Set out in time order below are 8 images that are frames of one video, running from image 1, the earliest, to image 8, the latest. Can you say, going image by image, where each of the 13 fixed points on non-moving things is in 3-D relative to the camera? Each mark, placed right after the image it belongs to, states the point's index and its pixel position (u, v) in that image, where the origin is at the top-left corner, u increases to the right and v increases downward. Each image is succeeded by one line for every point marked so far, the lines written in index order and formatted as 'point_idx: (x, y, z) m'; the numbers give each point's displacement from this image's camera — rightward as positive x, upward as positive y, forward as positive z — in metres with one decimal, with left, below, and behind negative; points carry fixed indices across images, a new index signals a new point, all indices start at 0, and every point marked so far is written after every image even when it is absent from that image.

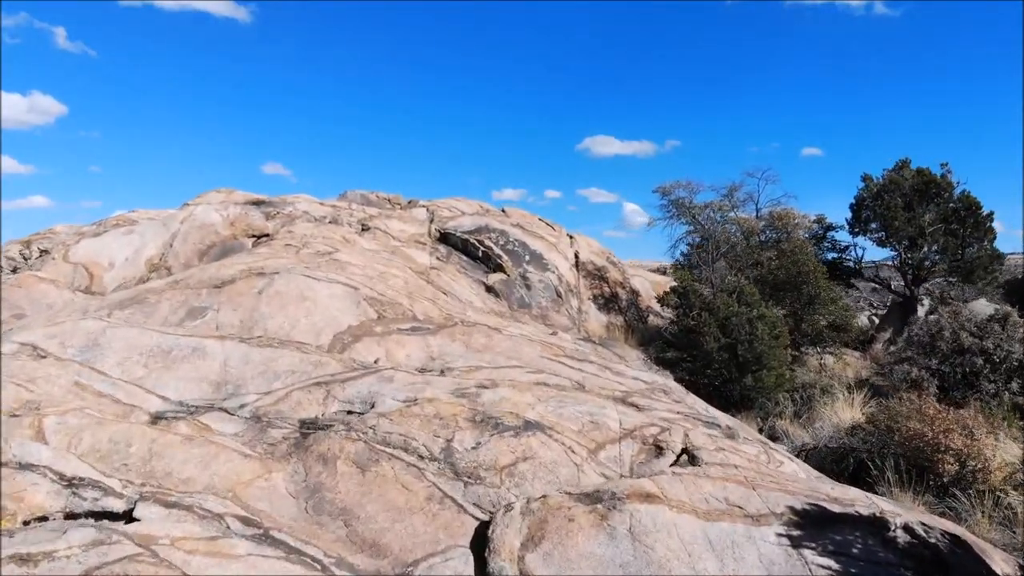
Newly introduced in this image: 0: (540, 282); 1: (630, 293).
0: (+0.9, +0.2, +17.2) m
1: (+4.0, -0.1, +19.0) m
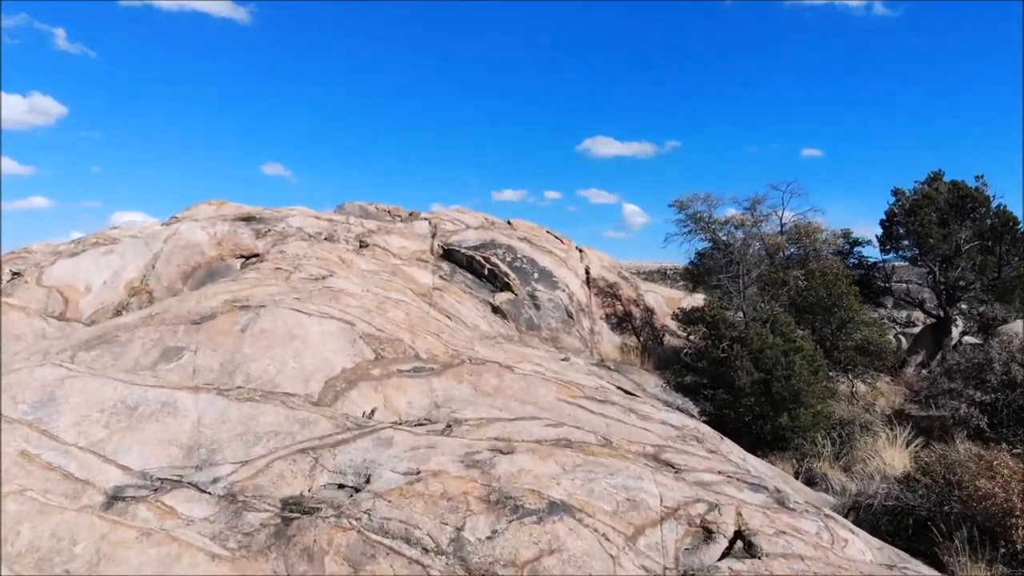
0: (+1.1, -0.4, +16.2) m
1: (+4.3, -0.7, +18.0) m
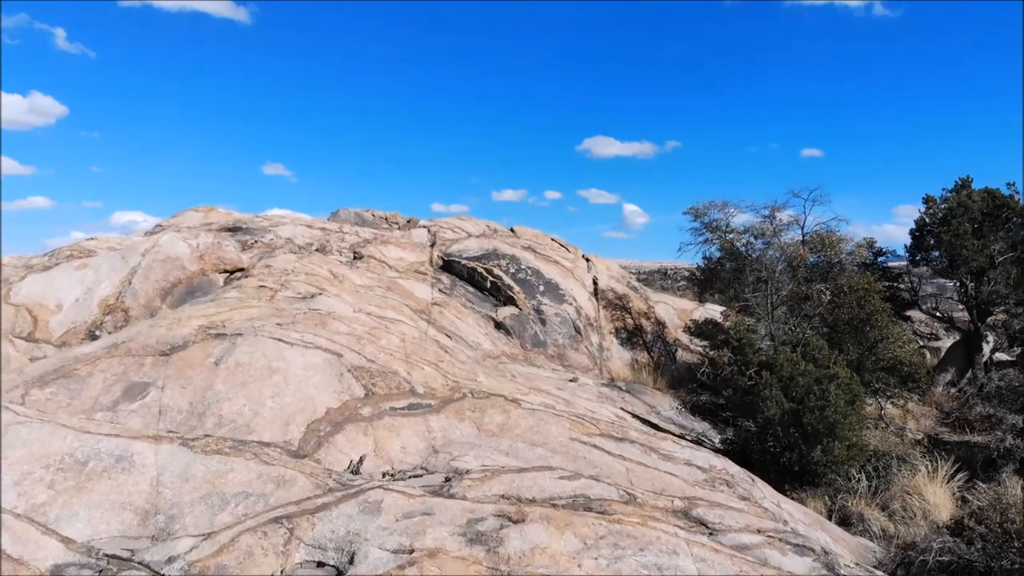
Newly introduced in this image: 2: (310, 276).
0: (+1.2, -0.7, +15.2) m
1: (+4.4, -1.1, +17.0) m
2: (-4.3, +0.2, +11.7) m
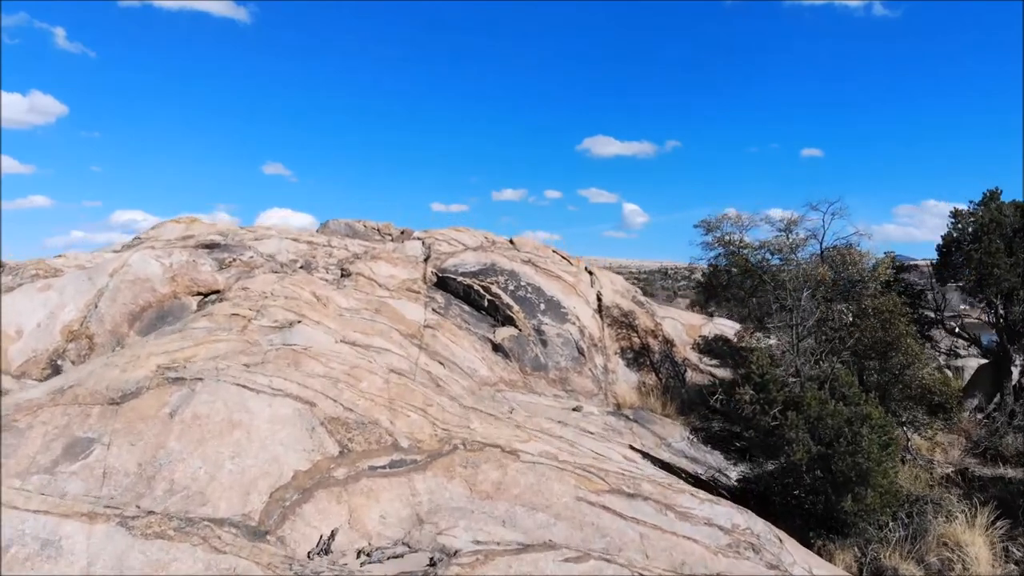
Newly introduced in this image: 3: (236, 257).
0: (+1.2, -1.2, +14.3) m
1: (+4.3, -1.6, +16.1) m
2: (-4.3, -0.3, +10.8) m
3: (-6.3, +0.7, +12.9) m
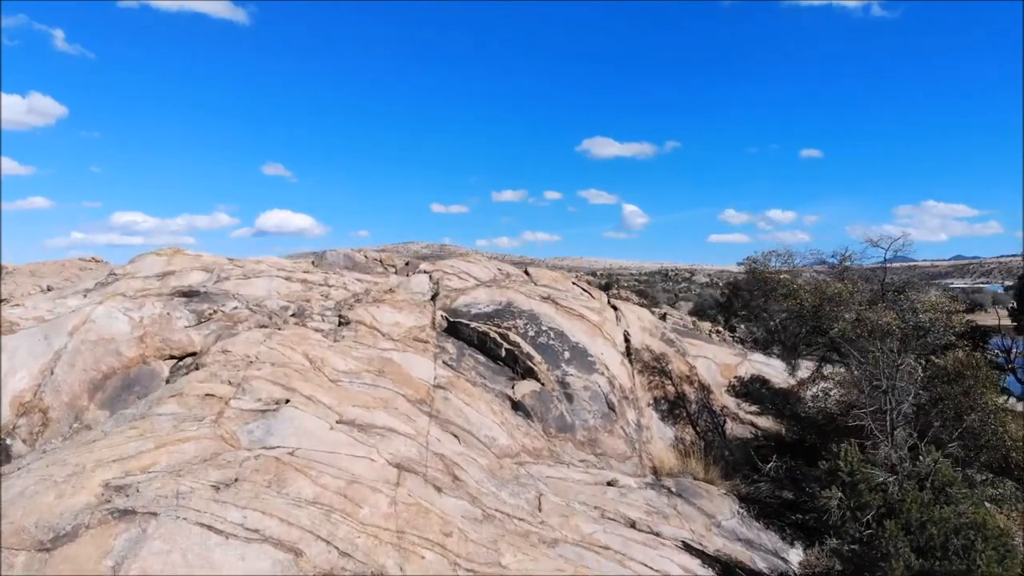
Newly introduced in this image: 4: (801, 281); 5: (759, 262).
0: (+1.6, -2.3, +12.6) m
1: (+4.8, -2.6, +14.4) m
2: (-3.8, -1.3, +9.1) m
3: (-5.9, -0.4, +11.2) m
4: (+7.5, +0.2, +14.5) m
5: (+7.6, +0.8, +17.1) m
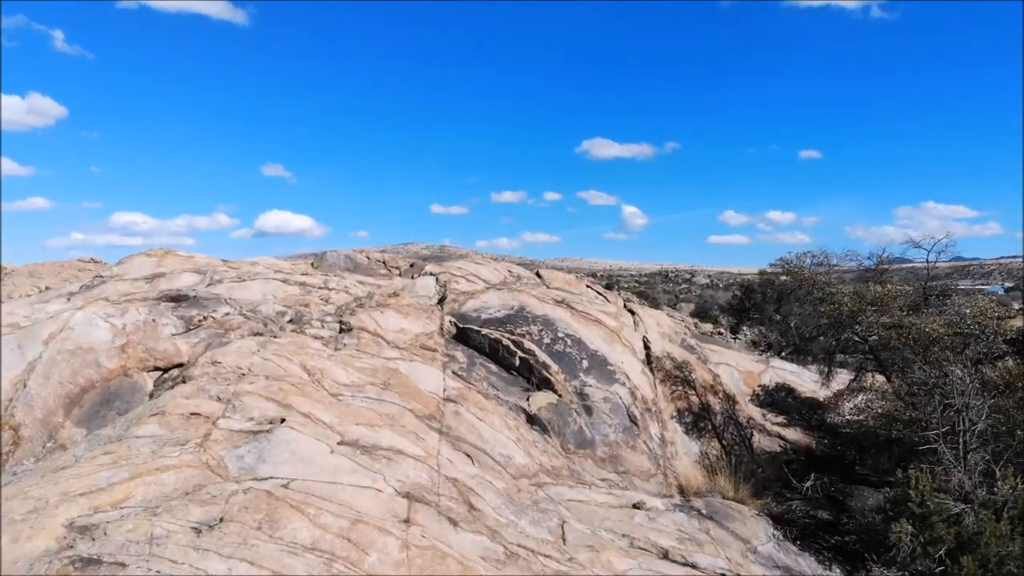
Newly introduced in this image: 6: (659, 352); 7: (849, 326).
0: (+1.9, -2.4, +11.7) m
1: (+5.1, -2.7, +13.5) m
2: (-3.5, -1.4, +8.2) m
3: (-5.6, -0.4, +10.3) m
4: (+7.8, +0.1, +13.6) m
5: (+7.9, +0.7, +16.2) m
6: (+3.5, -1.6, +13.5) m
7: (+7.4, -0.8, +12.4) m
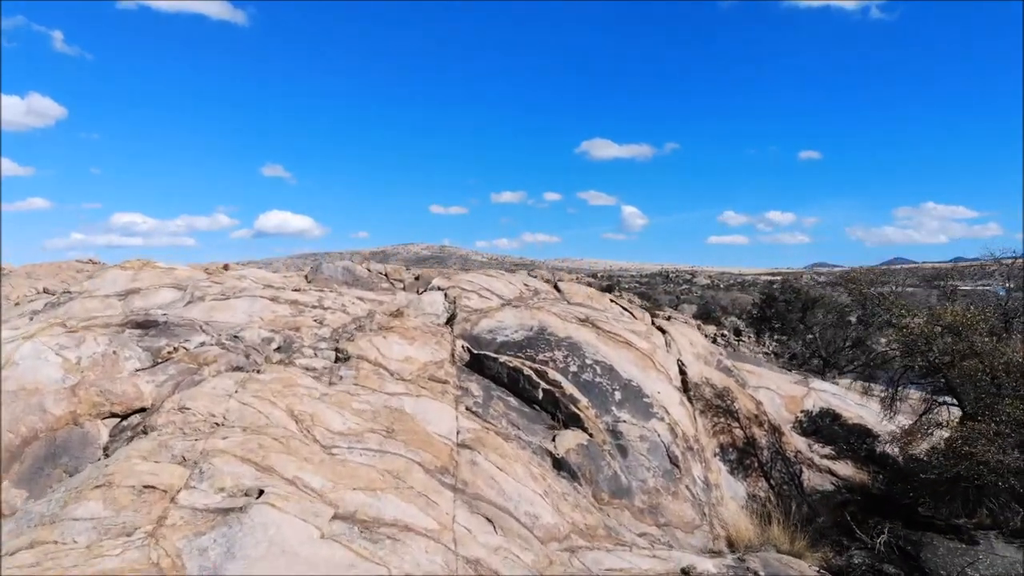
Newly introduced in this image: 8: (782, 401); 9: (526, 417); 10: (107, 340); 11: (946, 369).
0: (+2.4, -2.8, +10.2) m
1: (+5.5, -3.1, +12.0) m
2: (-3.1, -1.8, +6.7) m
3: (-5.2, -0.8, +8.8) m
4: (+8.2, -0.3, +12.1) m
5: (+8.3, +0.3, +14.7) m
6: (+3.9, -1.9, +12.0) m
7: (+7.8, -1.2, +10.9) m
8: (+6.5, -2.7, +13.3) m
9: (+0.2, -2.3, +9.8) m
10: (-6.0, -0.8, +8.3) m
11: (+8.4, -1.7, +10.9) m
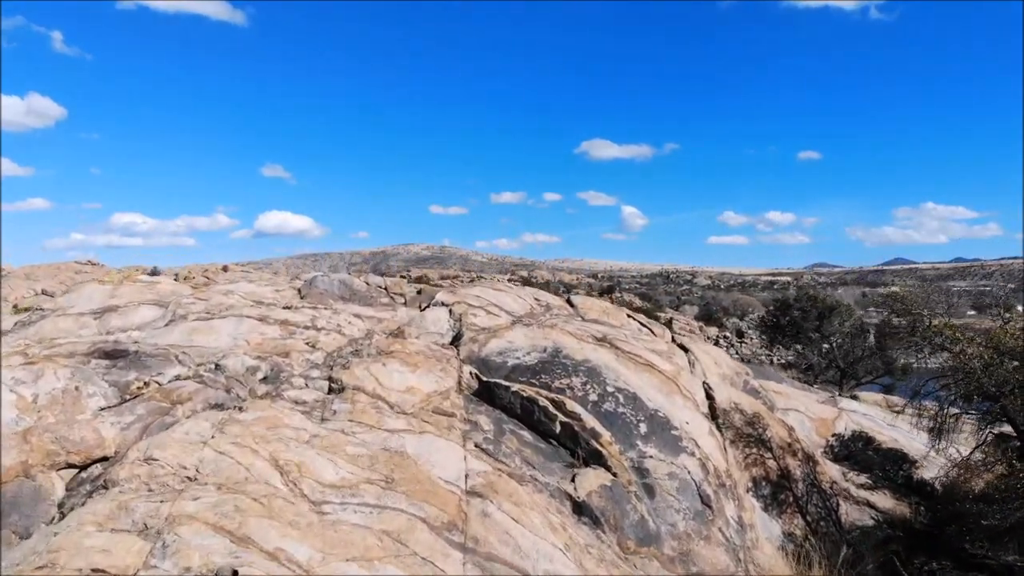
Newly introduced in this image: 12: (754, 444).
0: (+2.6, -3.1, +9.2) m
1: (+5.7, -3.5, +11.0) m
2: (-2.9, -2.1, +5.7) m
3: (-5.0, -1.2, +7.8) m
4: (+8.4, -0.6, +11.1) m
5: (+8.6, 0.0, +13.7) m
6: (+4.2, -2.3, +11.0) m
7: (+8.1, -1.6, +9.9) m
8: (+6.7, -3.1, +12.3) m
9: (+0.5, -2.6, +8.8) m
10: (-5.8, -1.1, +7.3) m
11: (+8.6, -2.0, +9.9) m
12: (+4.6, -3.0, +10.7) m
